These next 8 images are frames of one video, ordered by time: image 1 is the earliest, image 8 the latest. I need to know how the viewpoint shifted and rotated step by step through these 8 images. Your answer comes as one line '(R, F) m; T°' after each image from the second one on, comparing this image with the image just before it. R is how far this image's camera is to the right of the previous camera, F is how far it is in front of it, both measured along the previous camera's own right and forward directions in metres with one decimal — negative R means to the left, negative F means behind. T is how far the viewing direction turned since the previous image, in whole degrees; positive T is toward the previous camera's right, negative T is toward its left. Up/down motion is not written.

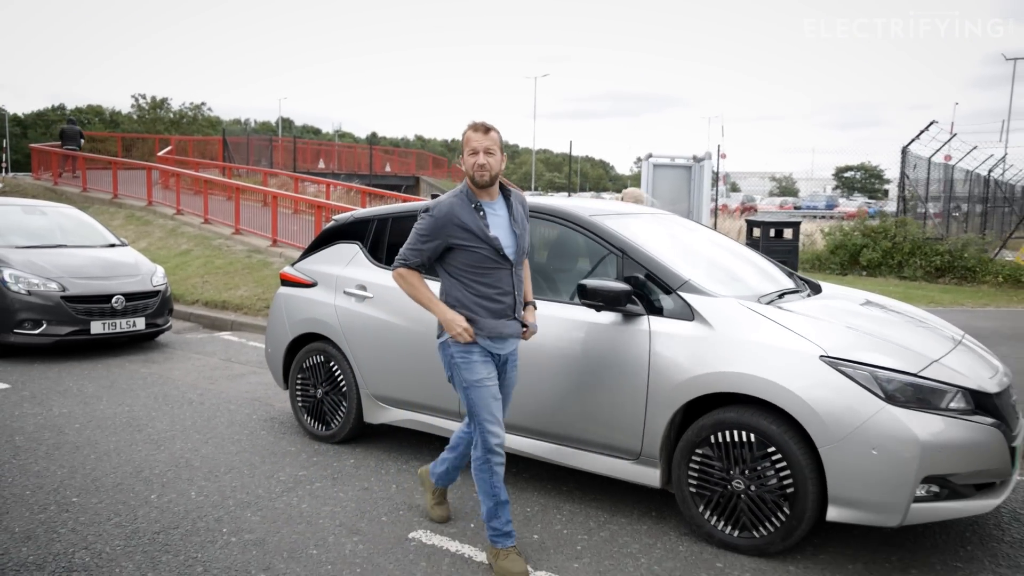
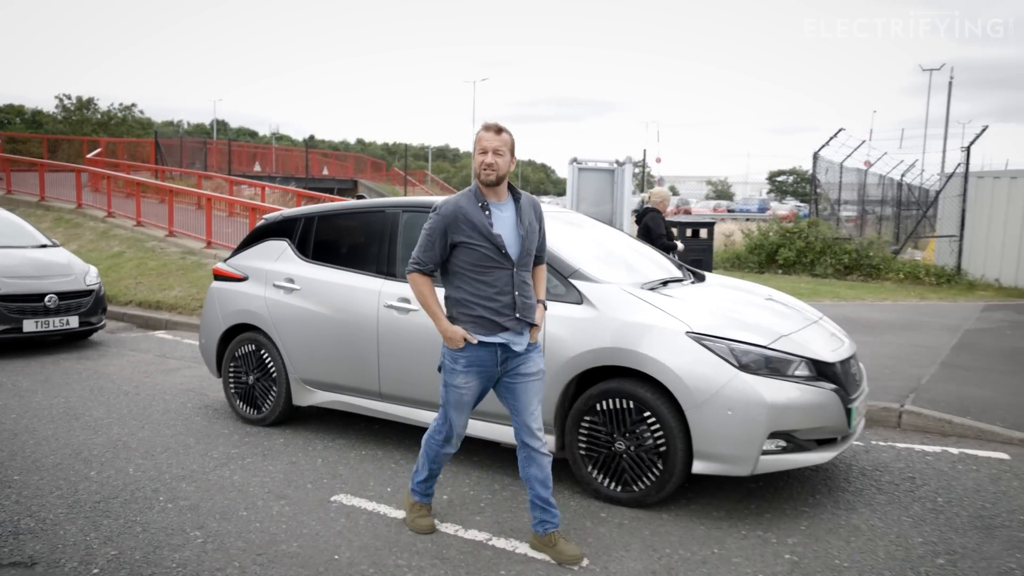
(+0.2, -0.5) m; +4°
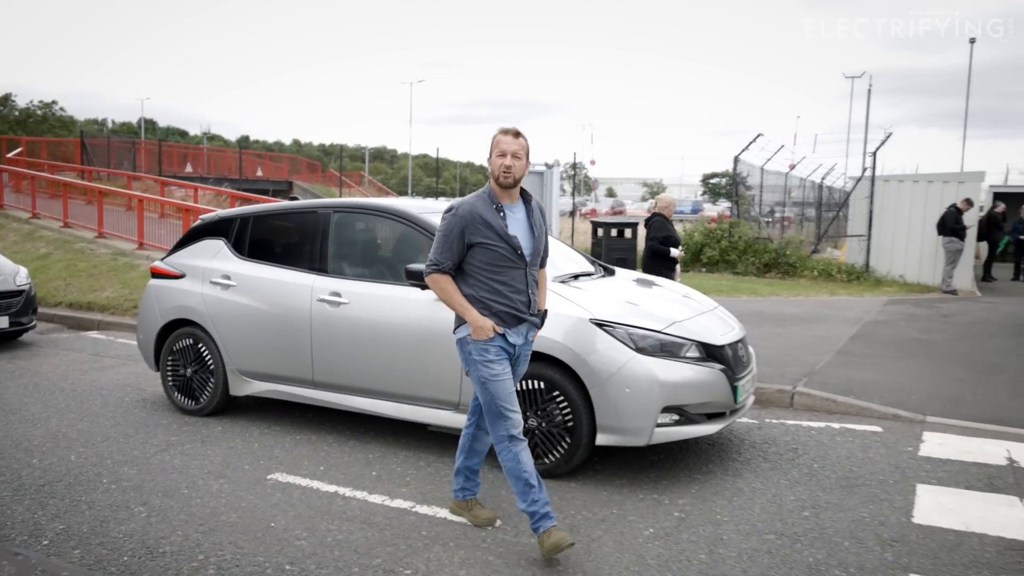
(+0.1, -0.5) m; +4°
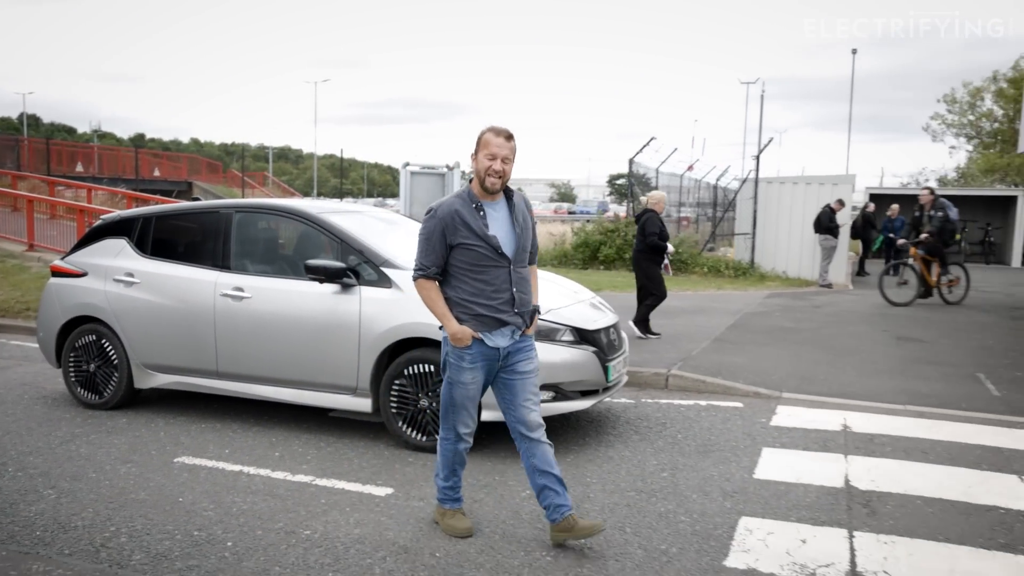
(+0.1, -0.5) m; +6°
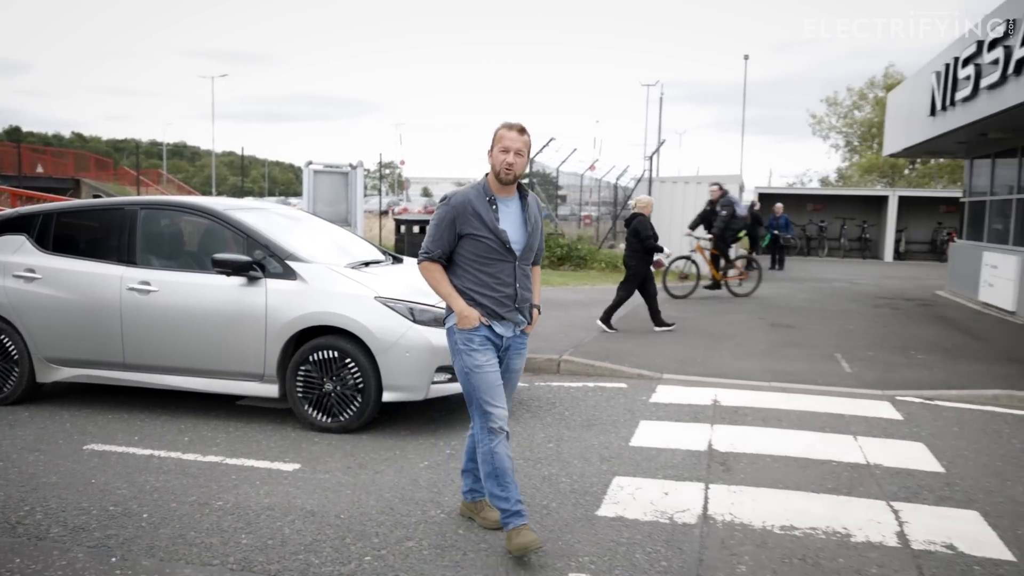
(+0.1, -0.5) m; +6°
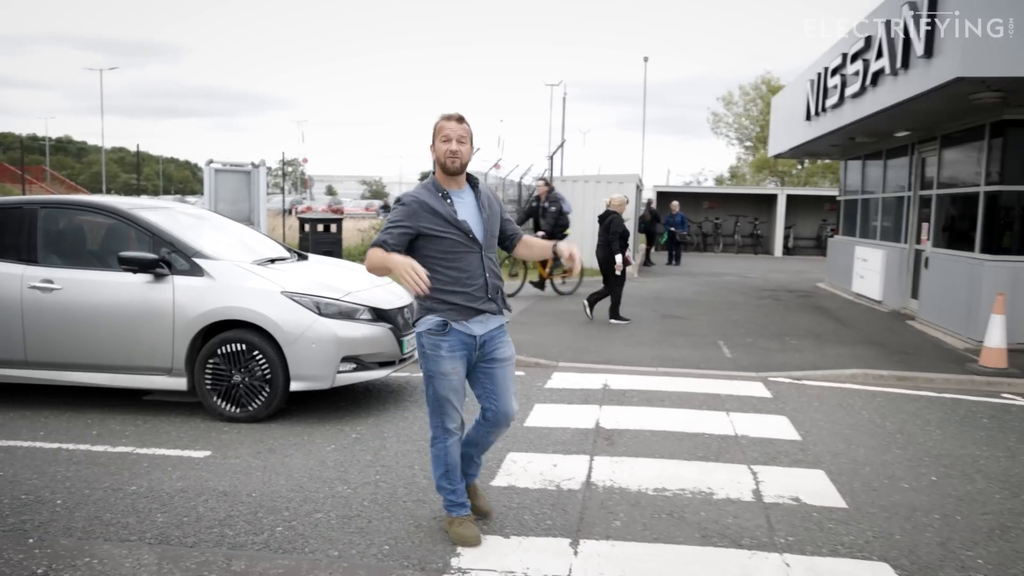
(0.0, -0.4) m; +6°
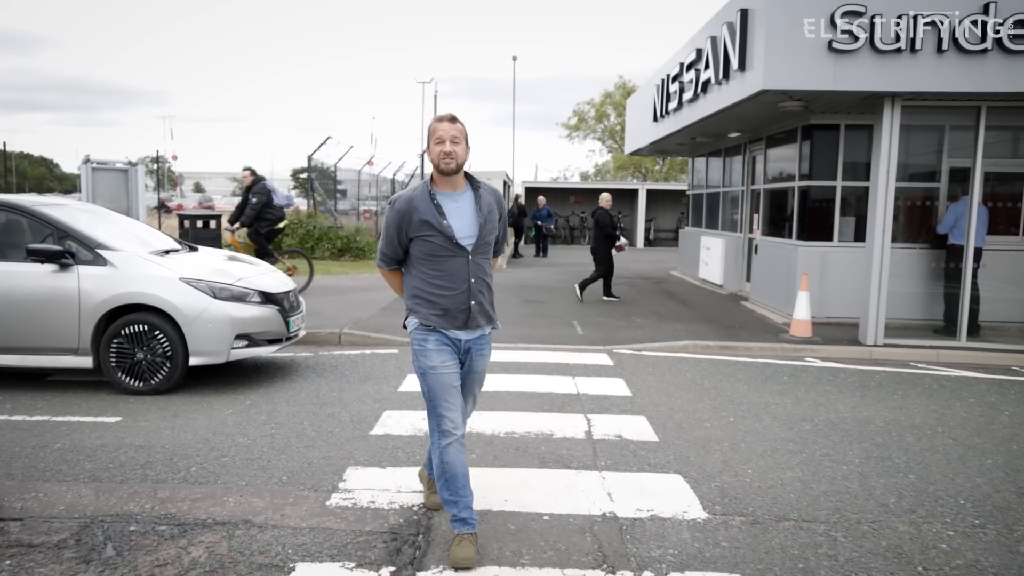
(0.0, -1.0) m; +8°
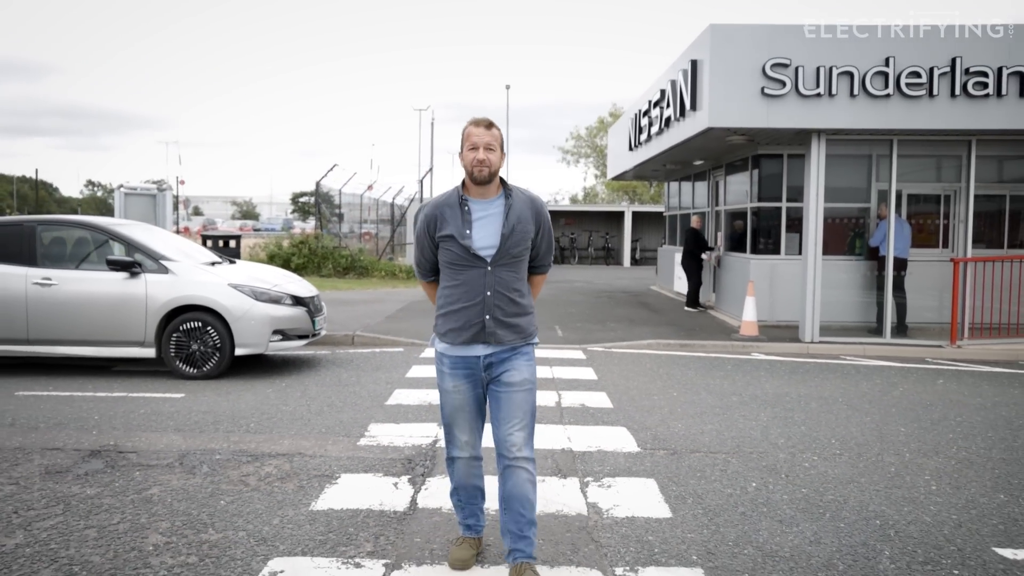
(+0.1, -1.5) m; 0°
